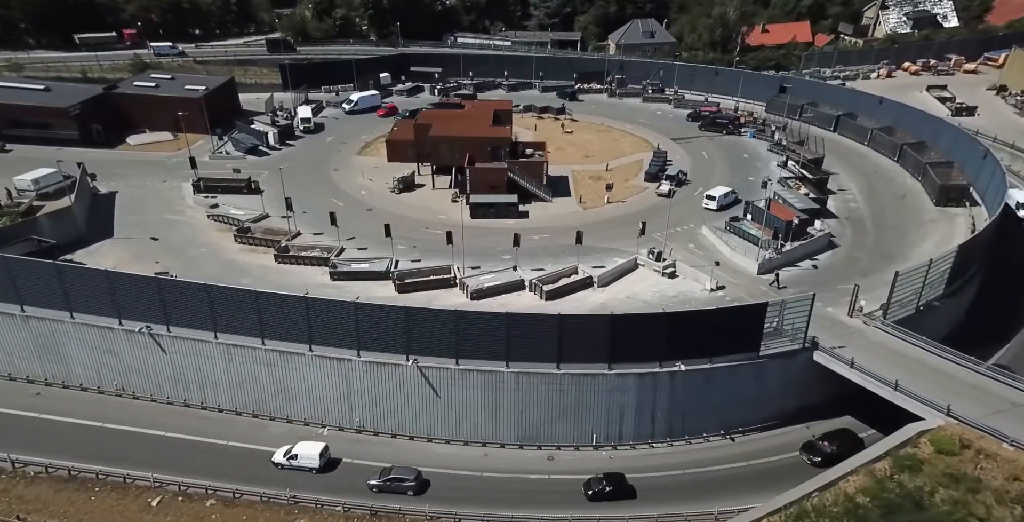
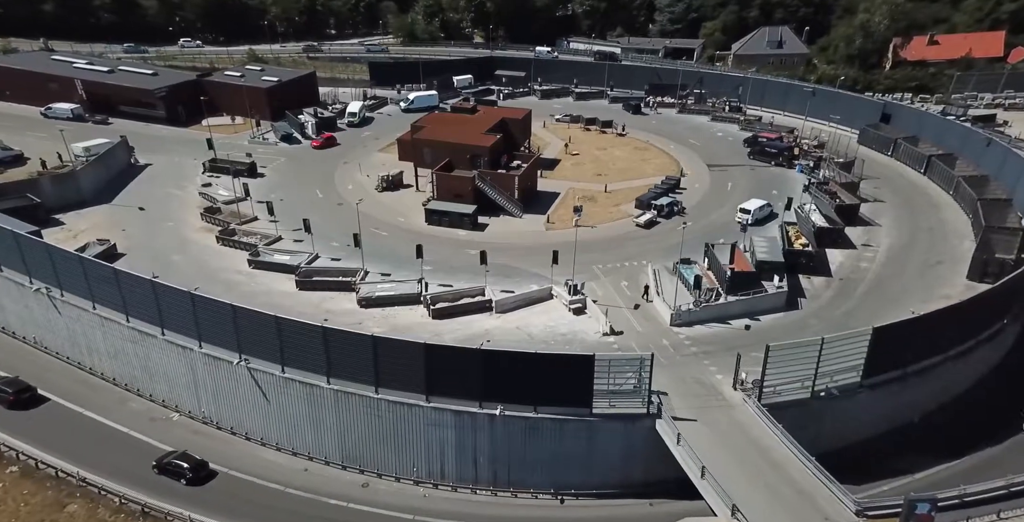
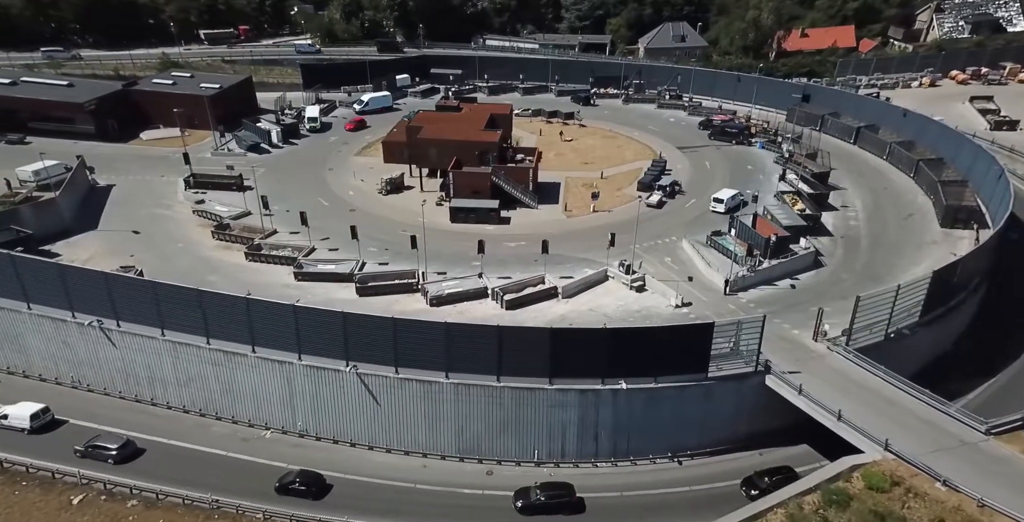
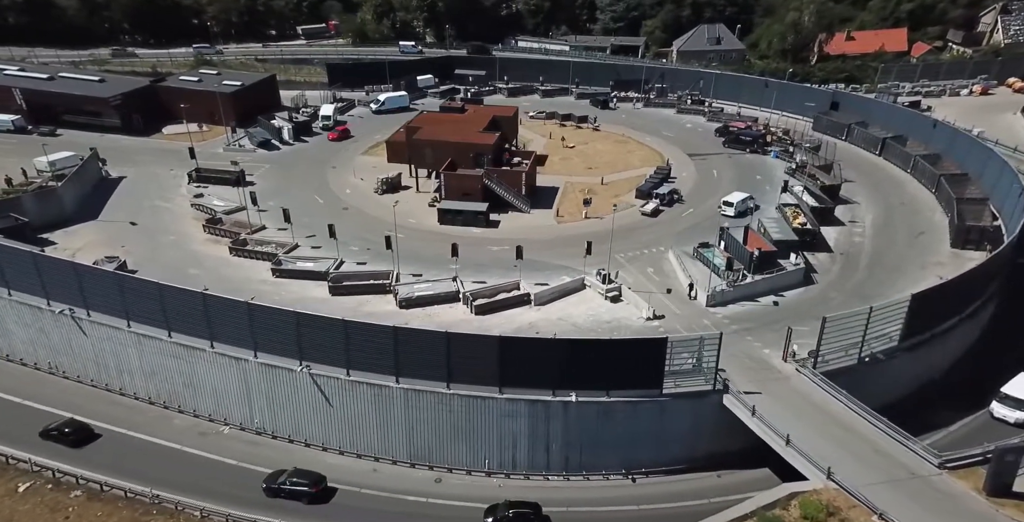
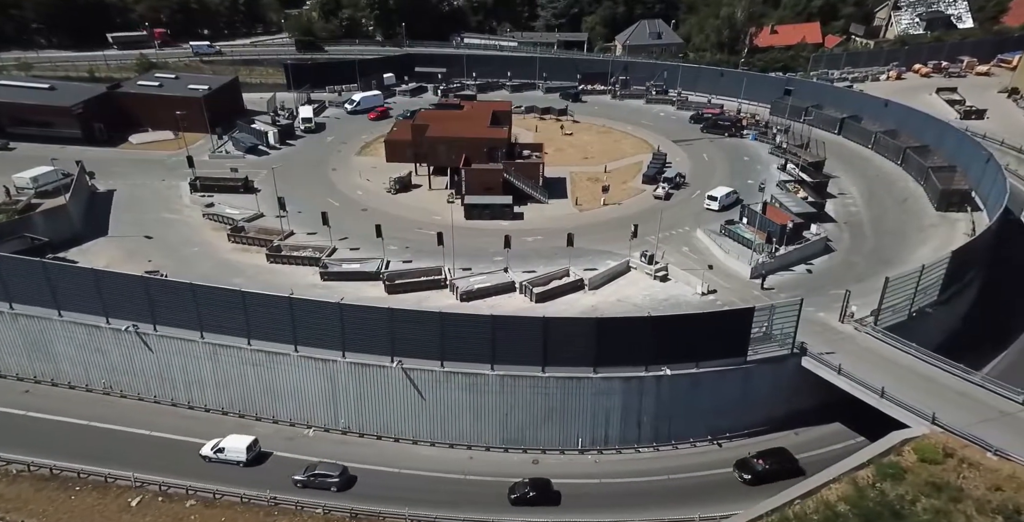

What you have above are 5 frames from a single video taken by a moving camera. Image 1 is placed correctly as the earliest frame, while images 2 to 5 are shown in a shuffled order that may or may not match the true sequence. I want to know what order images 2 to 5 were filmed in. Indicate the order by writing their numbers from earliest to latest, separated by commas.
5, 3, 4, 2
